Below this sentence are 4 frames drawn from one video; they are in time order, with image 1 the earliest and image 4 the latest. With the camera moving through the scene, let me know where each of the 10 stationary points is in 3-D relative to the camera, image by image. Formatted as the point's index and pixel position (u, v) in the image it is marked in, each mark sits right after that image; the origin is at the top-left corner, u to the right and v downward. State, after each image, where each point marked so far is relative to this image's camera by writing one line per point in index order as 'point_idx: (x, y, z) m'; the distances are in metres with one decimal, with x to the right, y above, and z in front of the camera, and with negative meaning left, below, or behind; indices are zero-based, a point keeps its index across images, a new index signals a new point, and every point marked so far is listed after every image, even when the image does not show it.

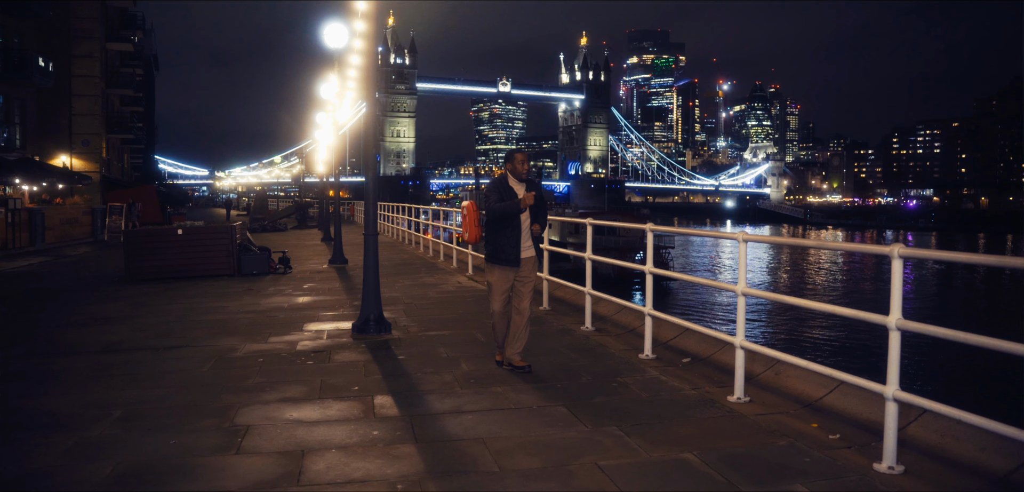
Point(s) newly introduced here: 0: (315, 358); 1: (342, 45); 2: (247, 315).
0: (-1.8, -1.0, +6.8) m
1: (-3.5, +4.2, +15.6) m
2: (-3.4, -0.9, +9.7) m
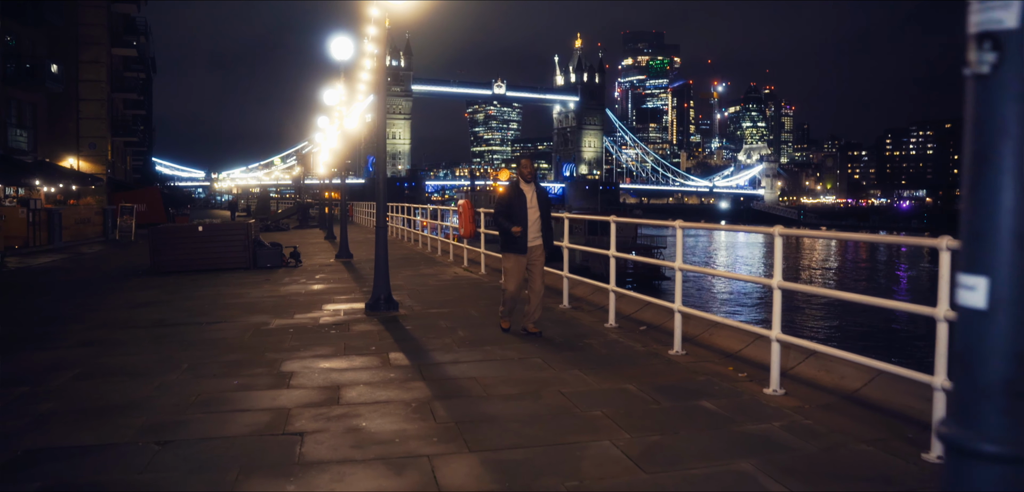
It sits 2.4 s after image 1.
0: (-1.9, -0.9, +8.1) m
1: (-3.7, +4.3, +17.0) m
2: (-3.5, -0.8, +11.0) m
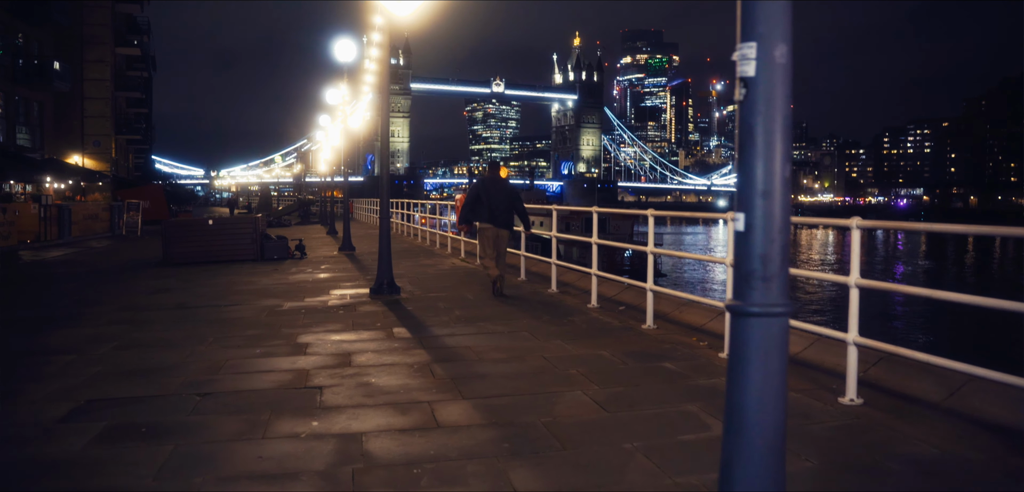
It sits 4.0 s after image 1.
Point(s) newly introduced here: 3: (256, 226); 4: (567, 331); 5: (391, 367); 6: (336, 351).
0: (-2.0, -0.8, +8.9) m
1: (-3.8, +4.5, +17.7) m
2: (-3.6, -0.6, +11.8) m
3: (-5.6, +0.5, +16.4) m
4: (+0.5, -0.8, +7.1) m
5: (-0.9, -1.0, +5.9) m
6: (-1.5, -0.9, +6.6) m
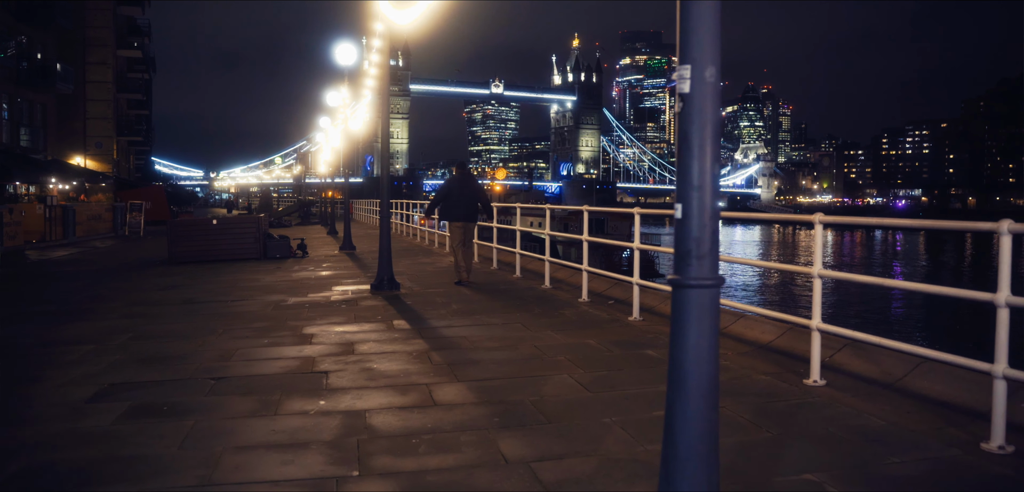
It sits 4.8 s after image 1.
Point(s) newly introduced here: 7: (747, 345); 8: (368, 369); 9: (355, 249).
0: (-2.1, -0.7, +9.3) m
1: (-3.9, +4.5, +18.2) m
2: (-3.7, -0.6, +12.2) m
3: (-5.7, +0.5, +16.8) m
4: (+0.5, -0.8, +7.5) m
5: (-1.0, -0.9, +6.3) m
6: (-1.6, -0.9, +7.0) m
7: (+1.9, -0.9, +6.1) m
8: (-1.1, -1.0, +5.8) m
9: (-3.9, -0.1, +18.7) m
